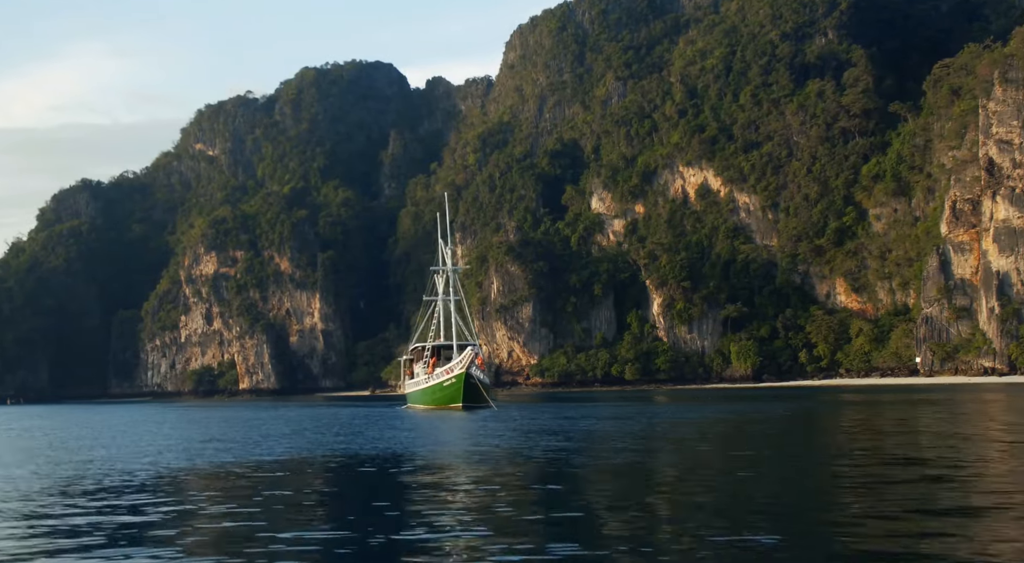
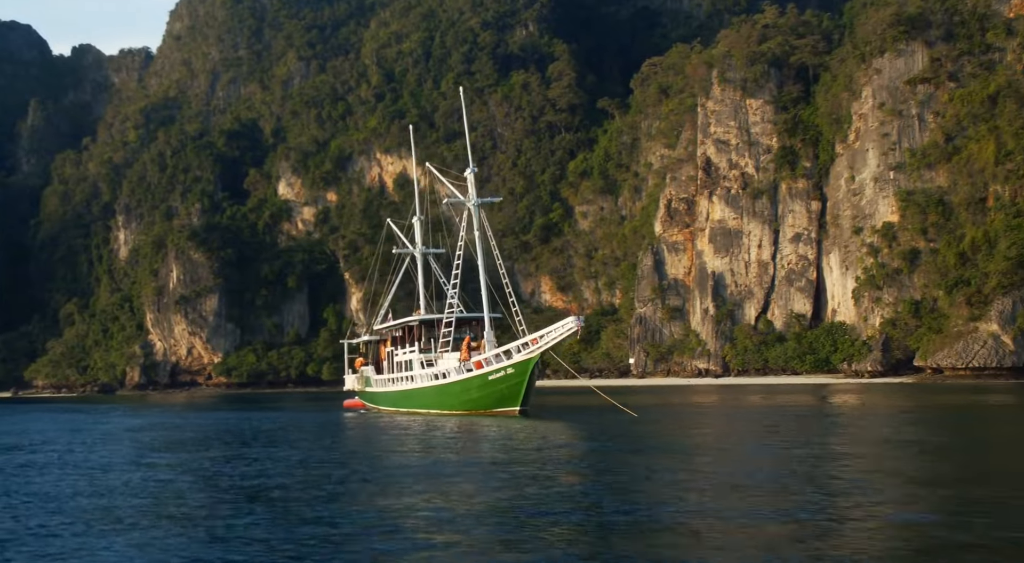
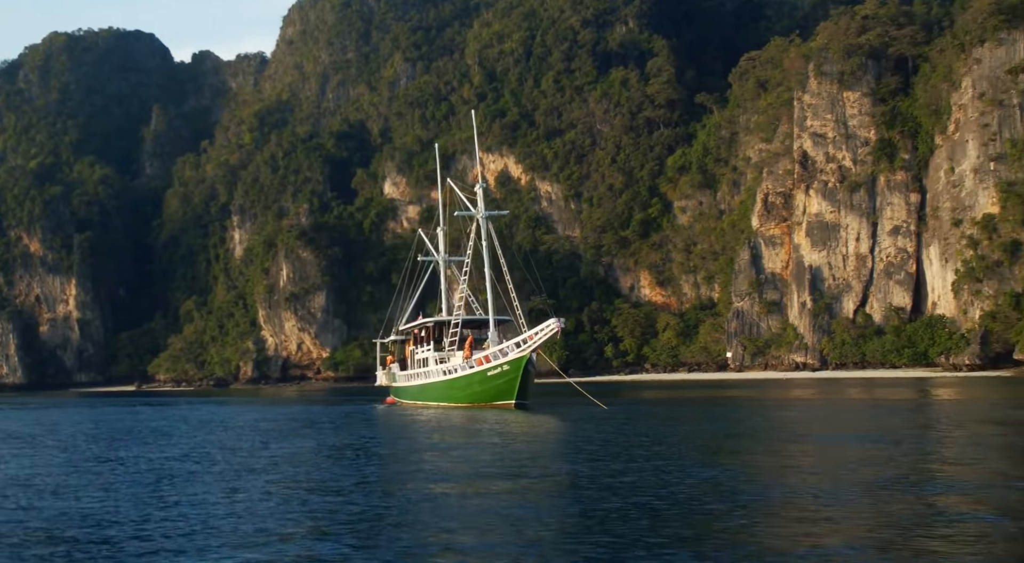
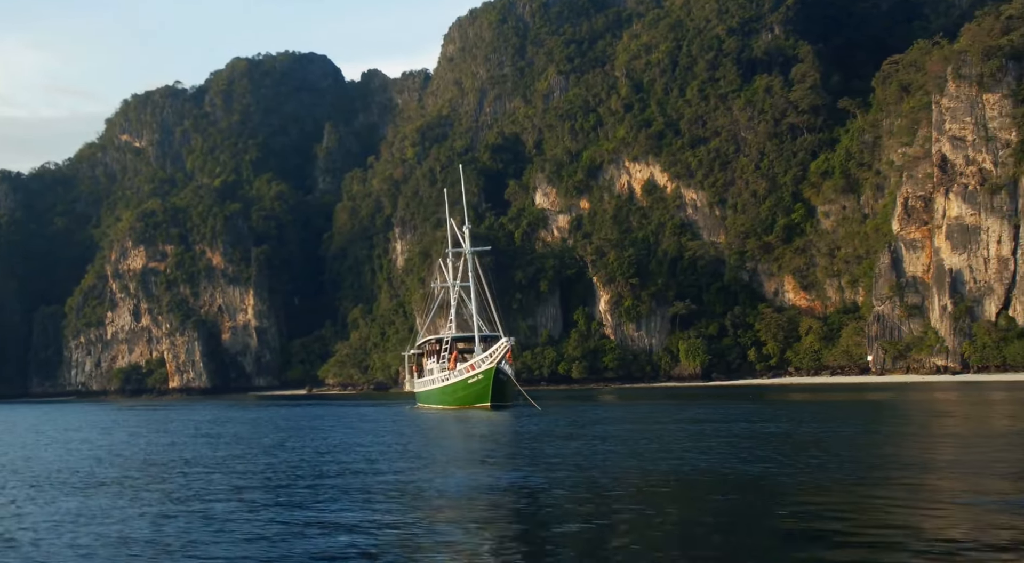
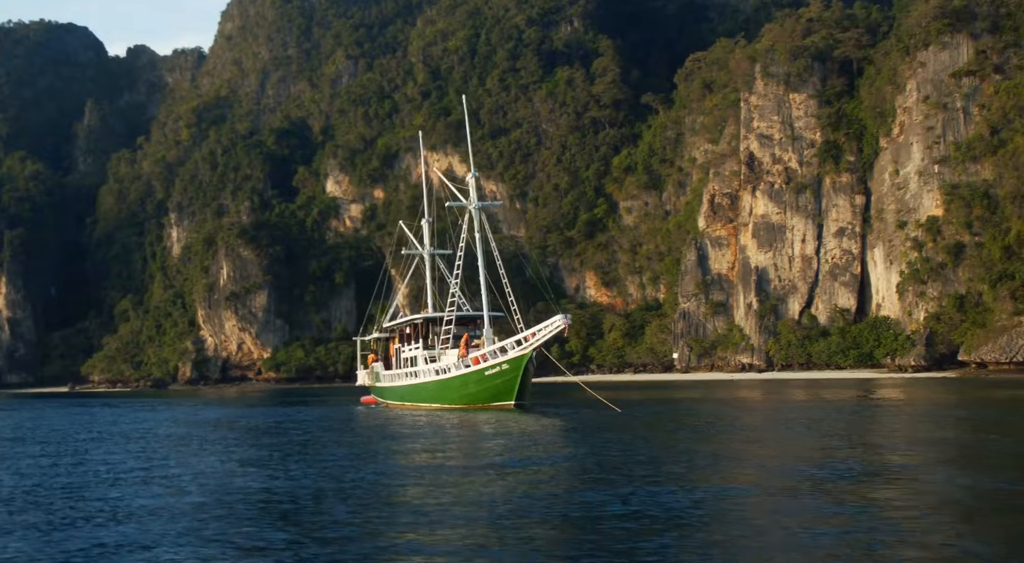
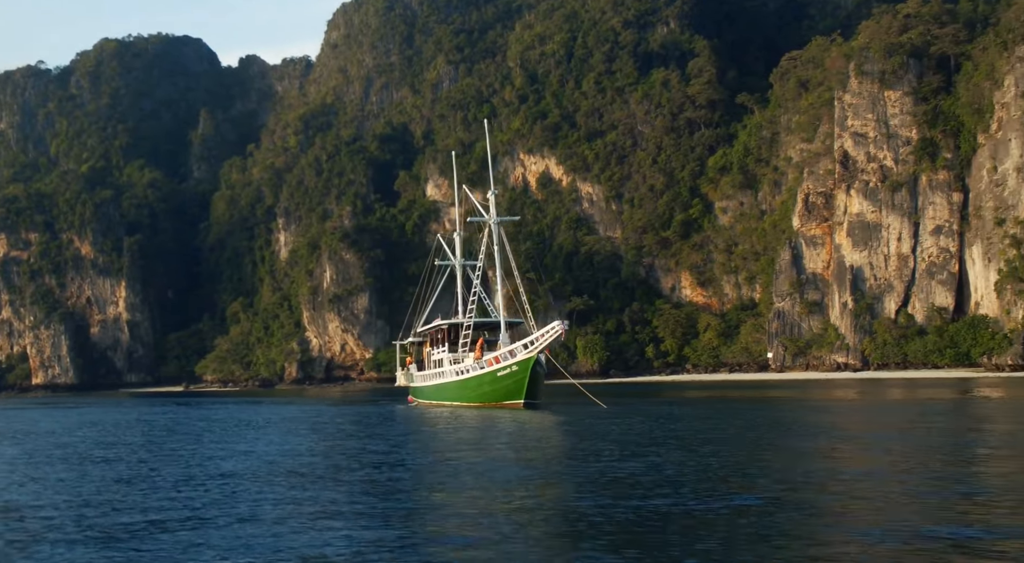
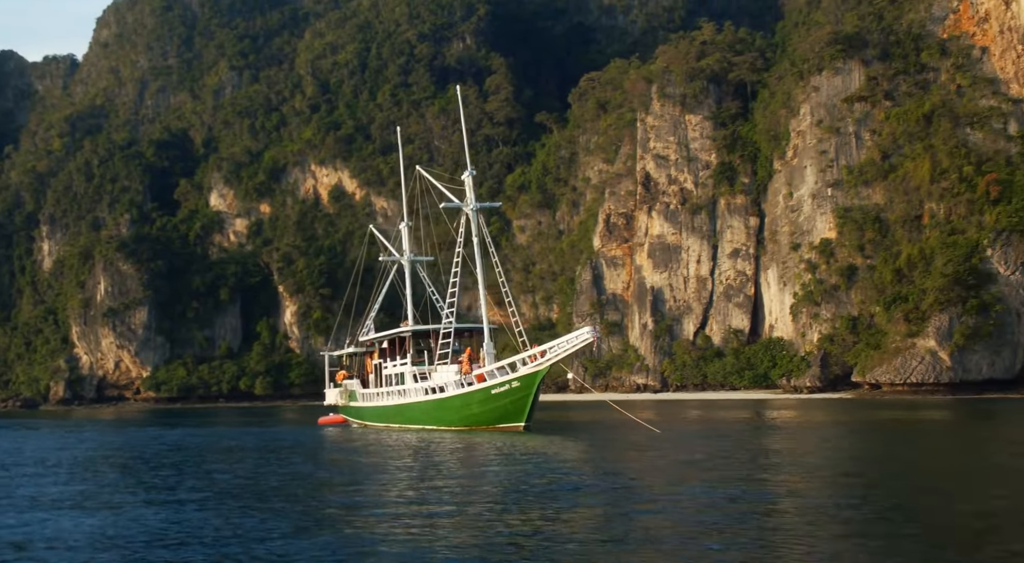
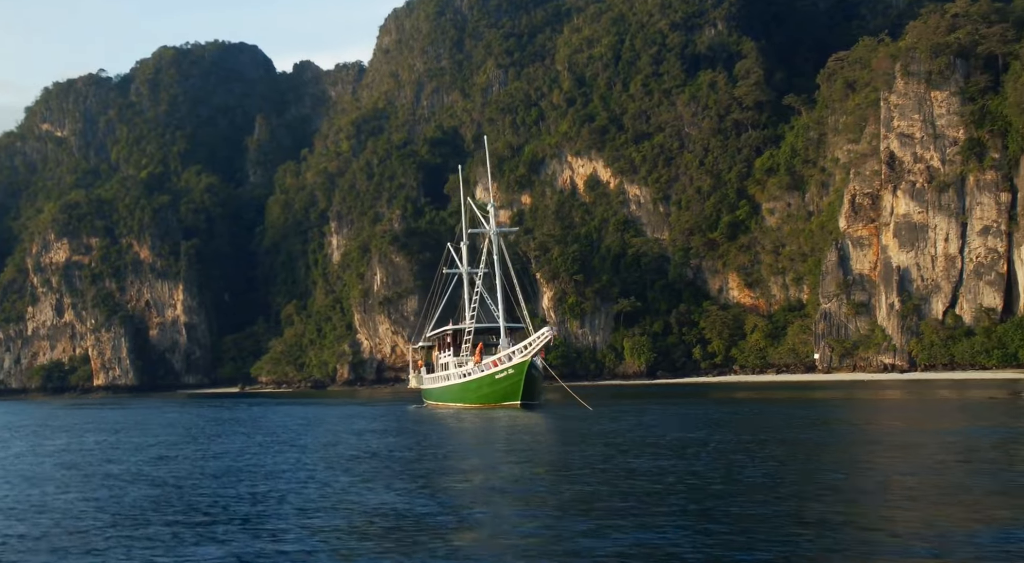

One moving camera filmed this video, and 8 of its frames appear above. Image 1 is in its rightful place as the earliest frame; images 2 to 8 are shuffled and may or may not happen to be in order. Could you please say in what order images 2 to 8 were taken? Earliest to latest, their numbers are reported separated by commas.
4, 8, 6, 3, 5, 2, 7
